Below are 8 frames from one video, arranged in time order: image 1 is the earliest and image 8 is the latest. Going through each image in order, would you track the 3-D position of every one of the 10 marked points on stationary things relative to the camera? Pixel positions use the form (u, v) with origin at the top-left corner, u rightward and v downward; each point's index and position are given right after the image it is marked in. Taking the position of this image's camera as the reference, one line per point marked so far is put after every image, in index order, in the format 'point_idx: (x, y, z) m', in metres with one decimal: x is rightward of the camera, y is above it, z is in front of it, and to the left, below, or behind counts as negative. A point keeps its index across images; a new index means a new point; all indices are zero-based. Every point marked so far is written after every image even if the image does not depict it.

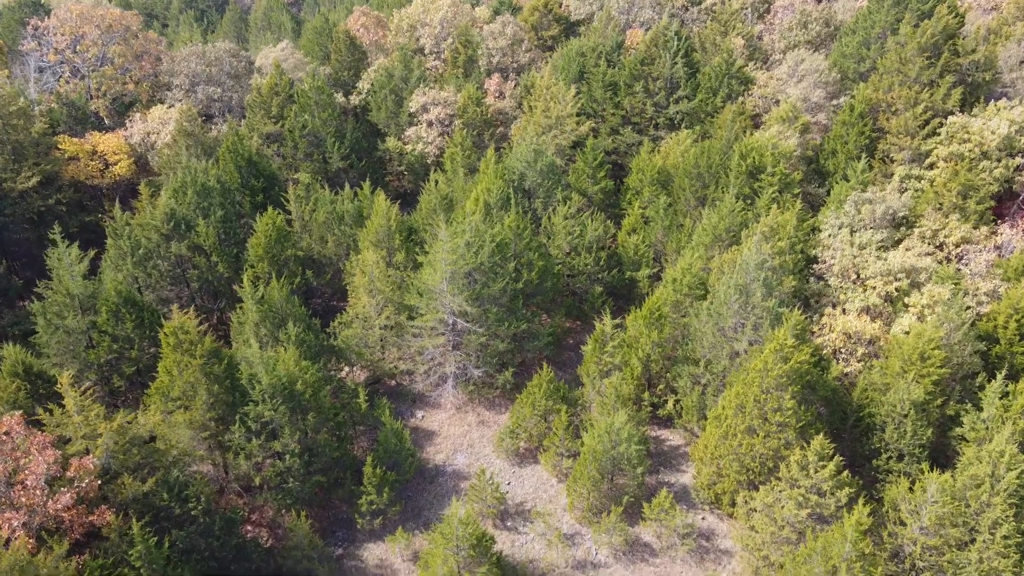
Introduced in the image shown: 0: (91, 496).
0: (-13.8, -6.8, +19.9) m
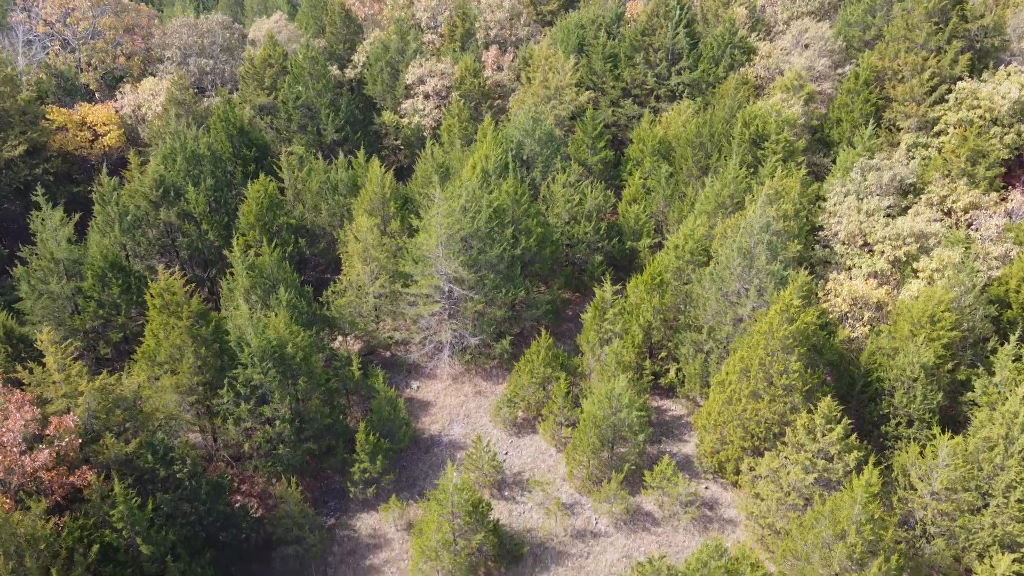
0: (-13.9, -5.3, +19.1) m
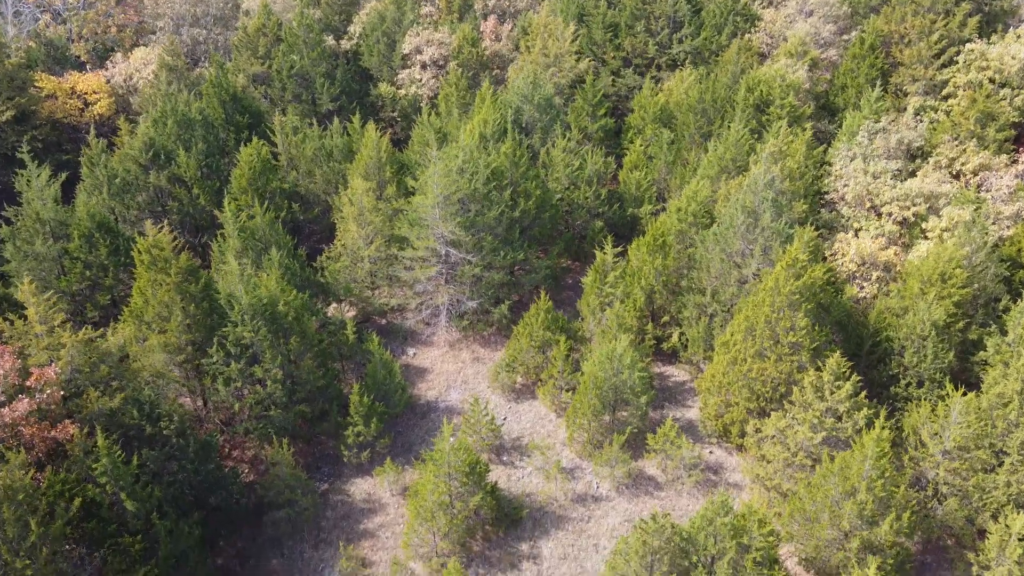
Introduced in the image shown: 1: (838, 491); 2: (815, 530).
0: (-13.9, -3.7, +18.4) m
1: (+10.4, -6.5, +19.4) m
2: (+9.9, -7.9, +19.9) m
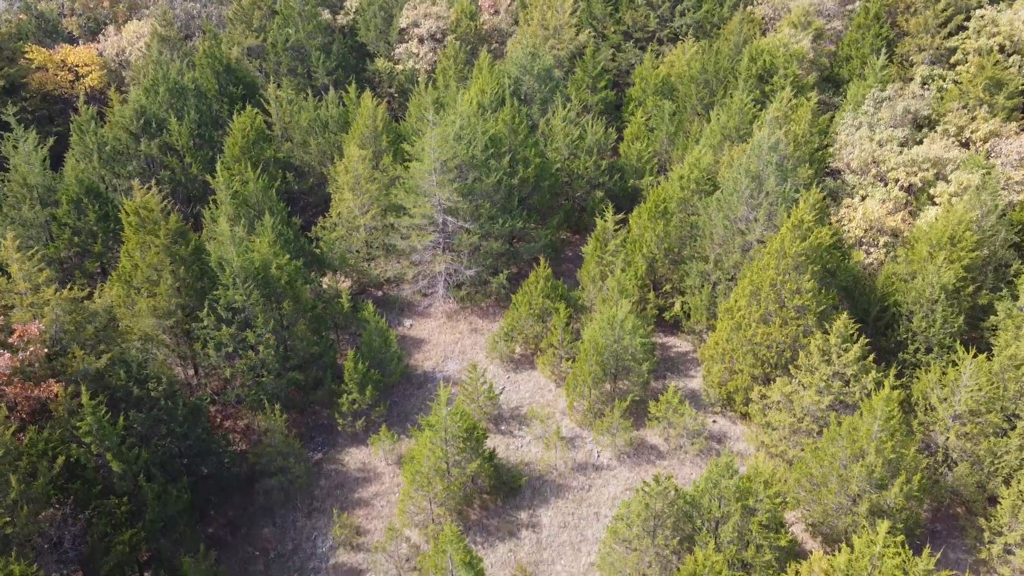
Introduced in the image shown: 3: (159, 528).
0: (-14.0, -2.3, +17.9) m
1: (+10.3, -5.2, +18.8) m
2: (+9.9, -6.6, +19.3) m
3: (-10.6, -7.2, +18.2) m
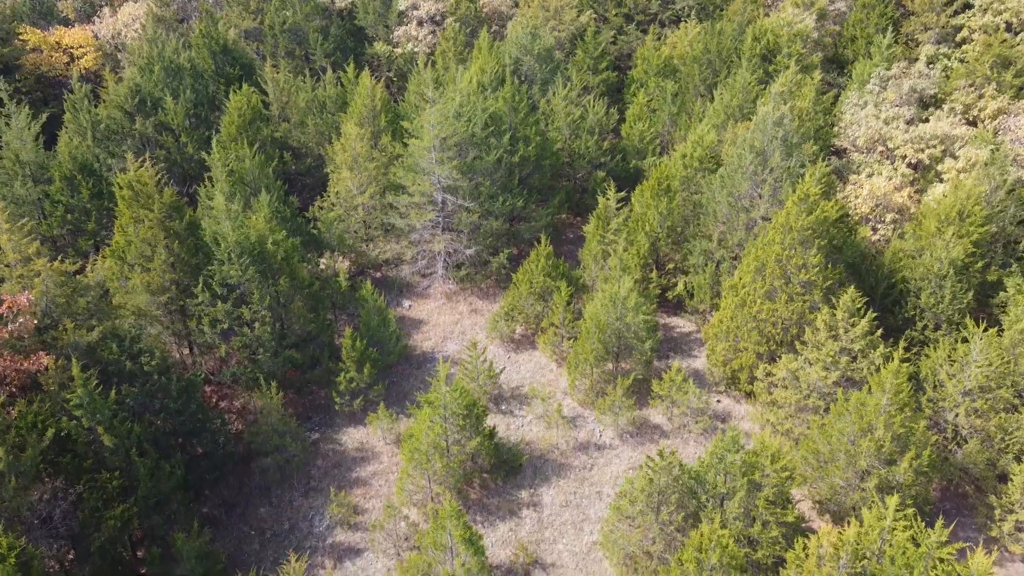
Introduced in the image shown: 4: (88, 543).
0: (-14.0, -1.5, +17.5) m
1: (+10.4, -4.3, +18.4) m
2: (+9.9, -5.7, +18.9) m
3: (-10.5, -6.3, +17.8) m
4: (-11.6, -7.0, +16.6) m
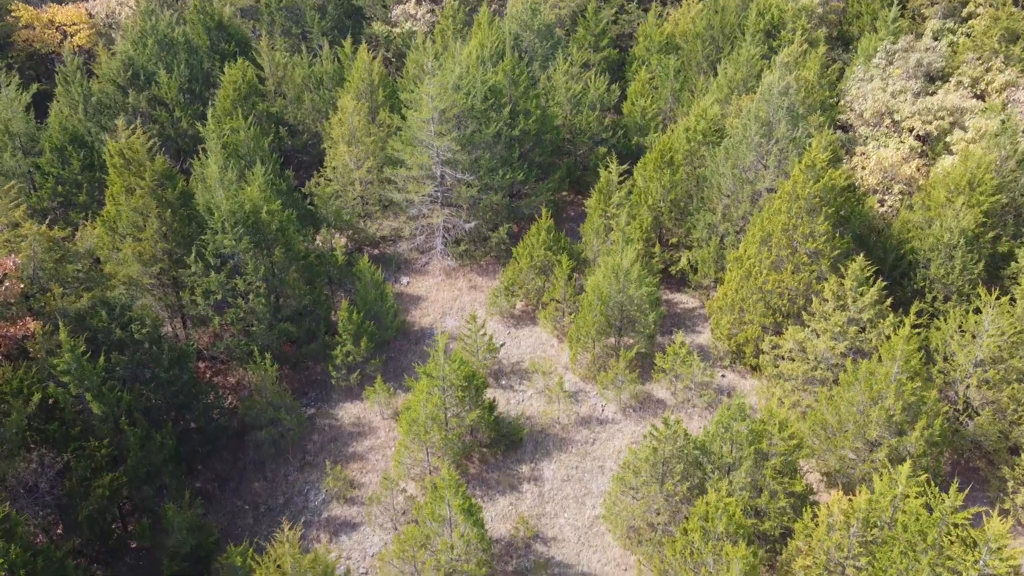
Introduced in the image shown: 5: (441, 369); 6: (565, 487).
0: (-14.0, -0.5, +17.0) m
1: (+10.4, -3.3, +17.9) m
2: (+9.9, -4.7, +18.4) m
3: (-10.5, -5.3, +17.3) m
4: (-11.6, -6.0, +16.1) m
5: (-2.2, -2.5, +18.7) m
6: (+1.7, -6.5, +19.8) m
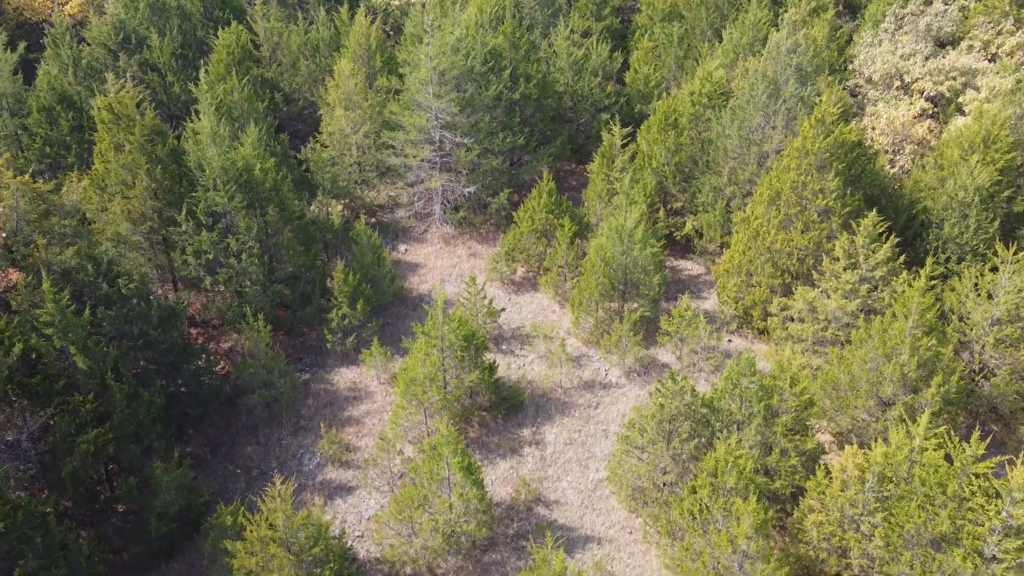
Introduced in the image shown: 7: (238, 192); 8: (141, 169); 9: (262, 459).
0: (-13.9, +0.9, +16.3) m
1: (+10.4, -1.9, +17.3) m
2: (+9.9, -3.3, +17.8) m
3: (-10.5, -4.0, +16.6) m
4: (-11.6, -4.6, +15.5) m
5: (-2.2, -1.1, +18.1) m
6: (+1.8, -5.2, +19.2) m
7: (-9.0, +3.2, +20.0) m
8: (-12.1, +3.9, +19.8) m
9: (-7.9, -5.4, +19.2) m
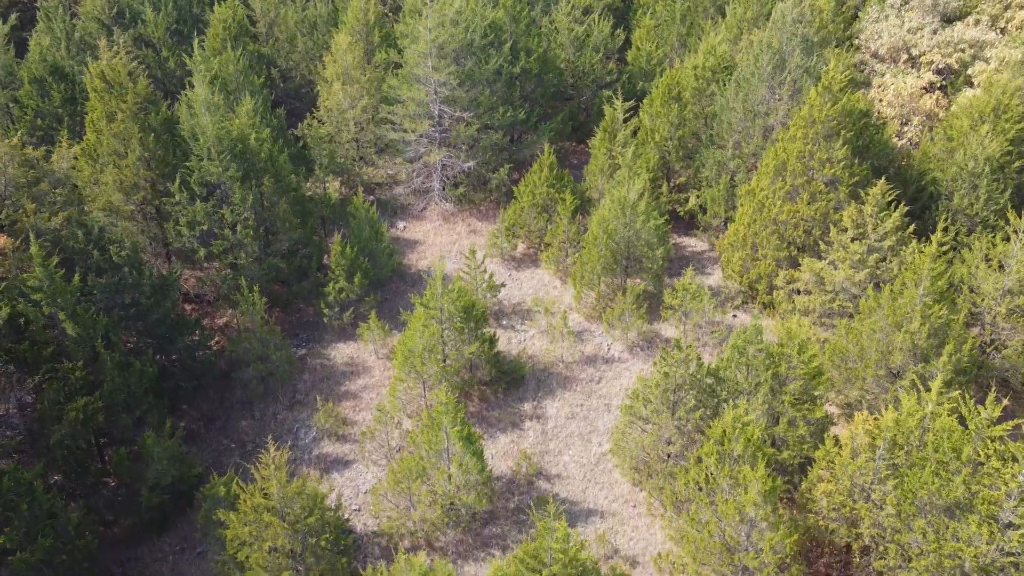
0: (-13.9, +1.8, +15.9) m
1: (+10.4, -1.0, +16.9) m
2: (+9.9, -2.4, +17.4) m
3: (-10.5, -3.1, +16.2) m
4: (-11.6, -3.7, +15.1) m
5: (-2.2, -0.2, +17.7) m
6: (+1.8, -4.2, +18.7) m
7: (-9.0, +4.1, +19.6) m
8: (-12.1, +4.8, +19.4) m
9: (-7.9, -4.5, +18.8) m
